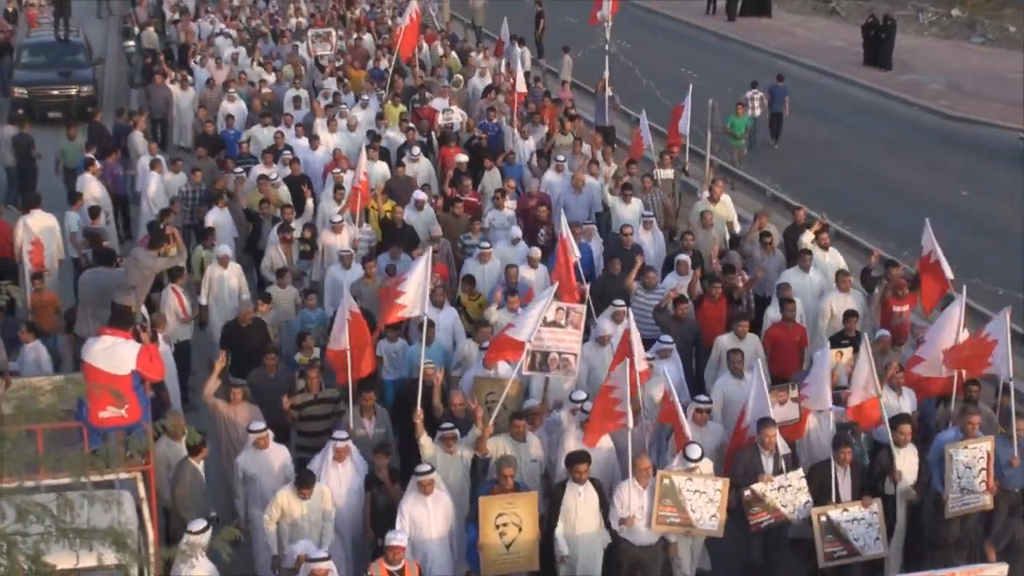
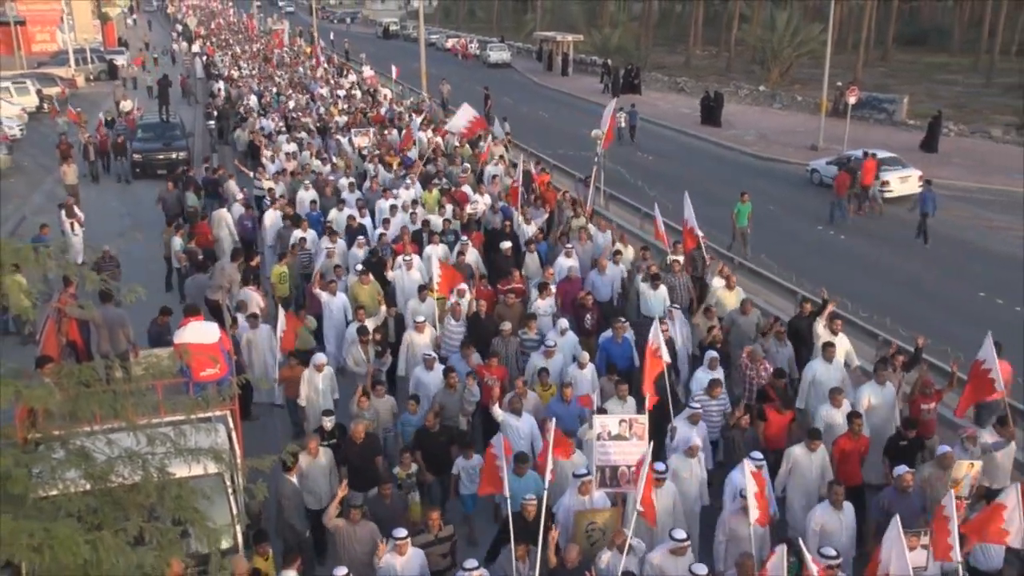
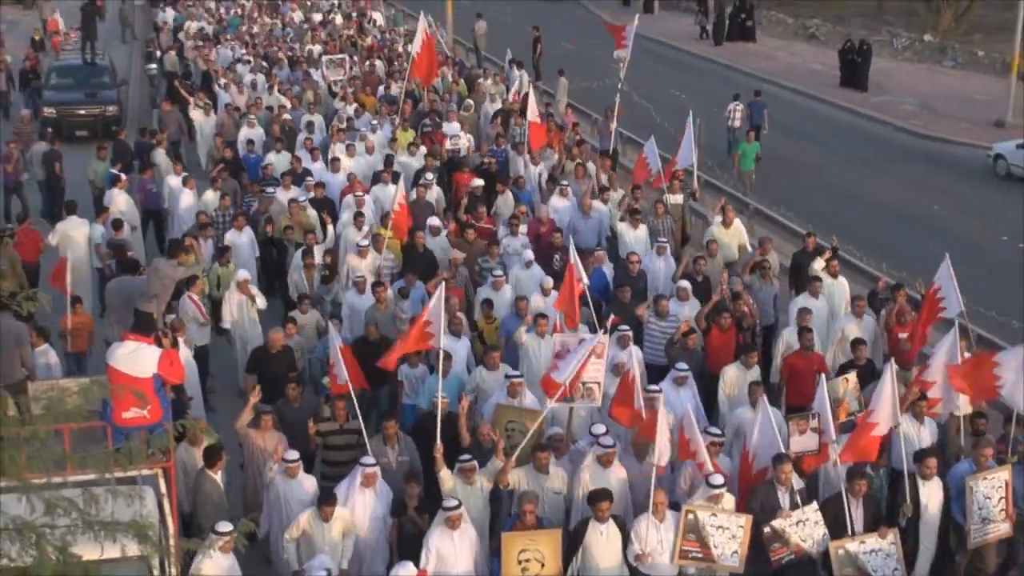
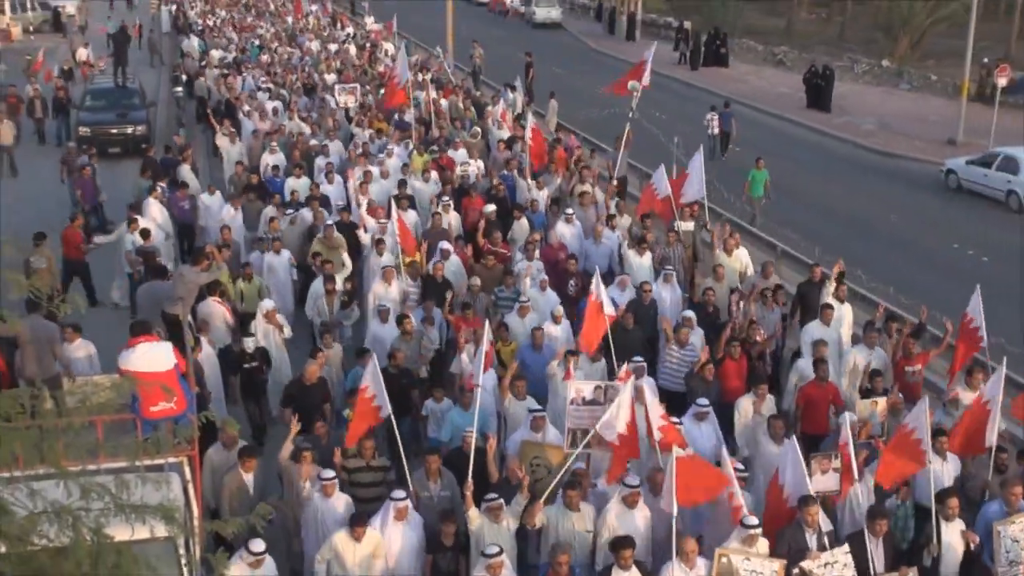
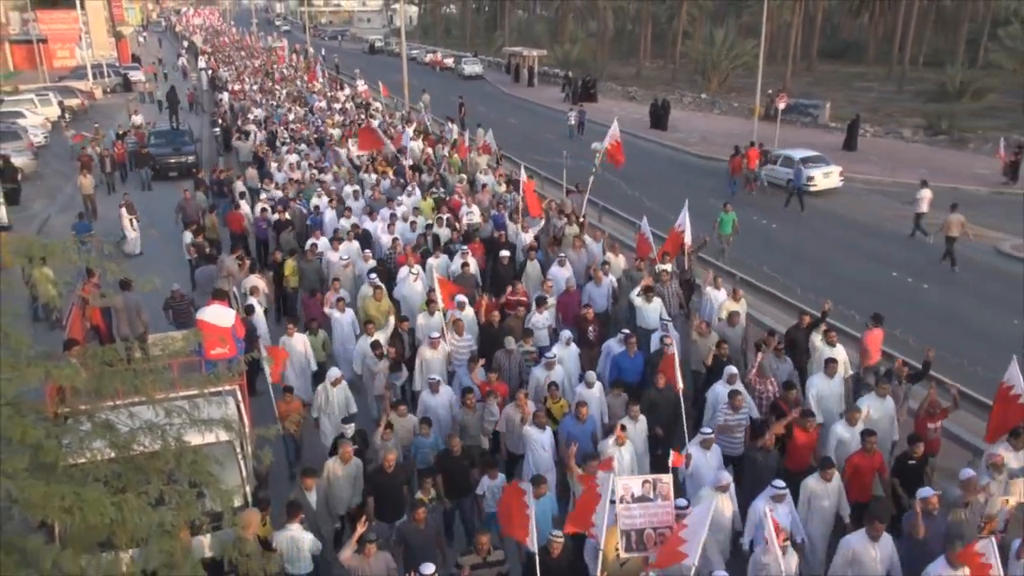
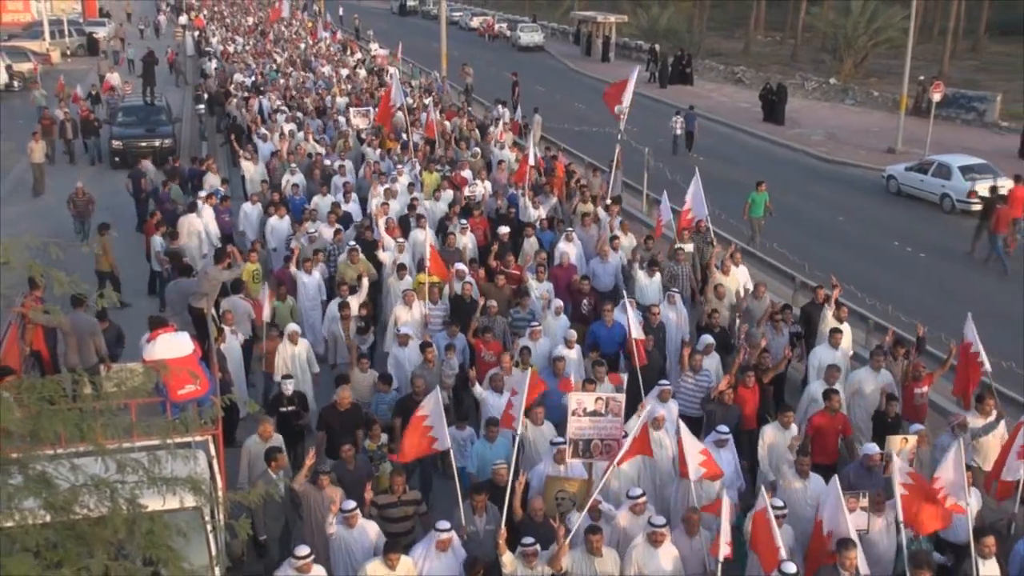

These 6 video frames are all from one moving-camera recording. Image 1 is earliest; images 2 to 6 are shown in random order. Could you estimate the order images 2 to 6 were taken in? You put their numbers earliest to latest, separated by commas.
3, 4, 6, 2, 5
